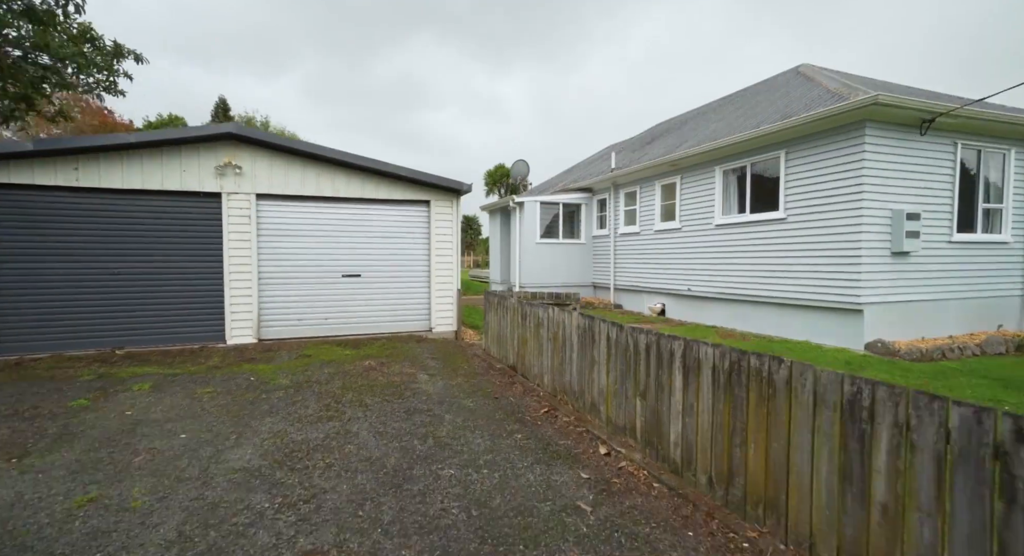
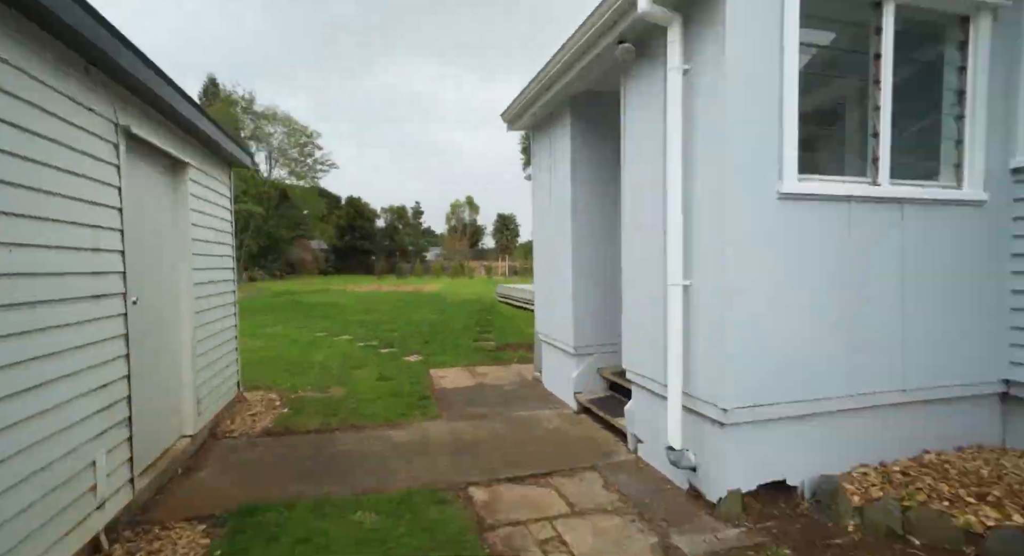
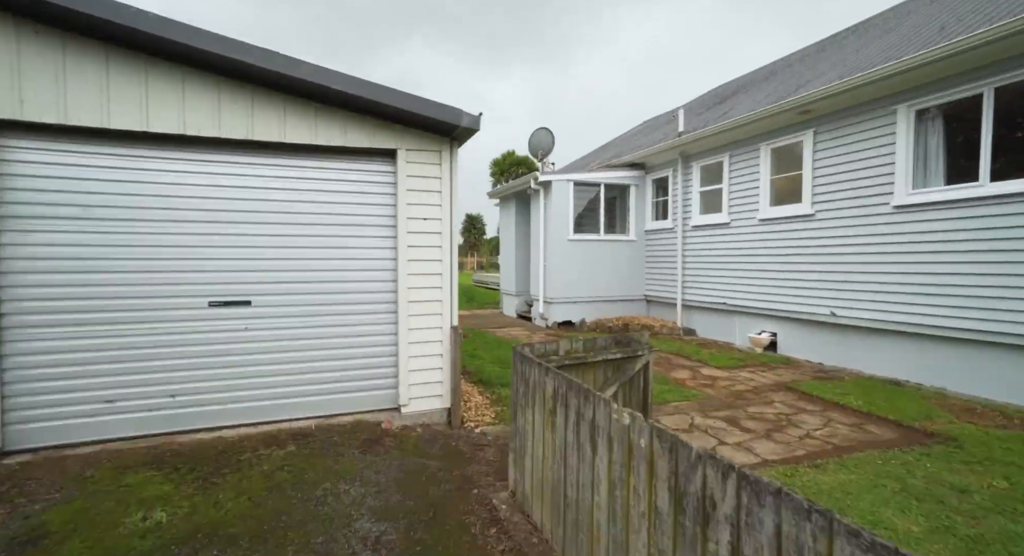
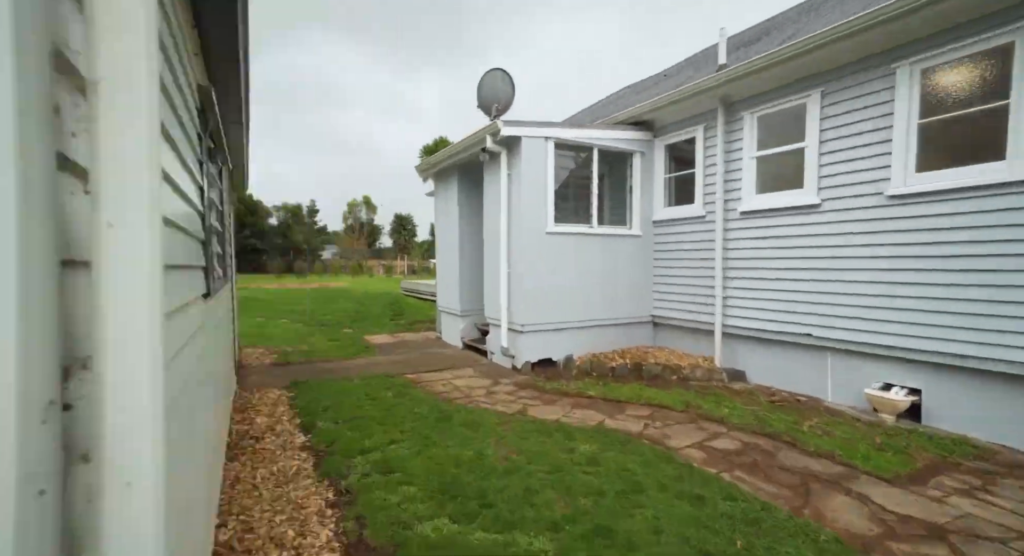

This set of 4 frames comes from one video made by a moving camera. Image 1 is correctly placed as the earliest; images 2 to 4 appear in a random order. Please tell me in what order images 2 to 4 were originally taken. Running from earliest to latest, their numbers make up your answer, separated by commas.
3, 4, 2
